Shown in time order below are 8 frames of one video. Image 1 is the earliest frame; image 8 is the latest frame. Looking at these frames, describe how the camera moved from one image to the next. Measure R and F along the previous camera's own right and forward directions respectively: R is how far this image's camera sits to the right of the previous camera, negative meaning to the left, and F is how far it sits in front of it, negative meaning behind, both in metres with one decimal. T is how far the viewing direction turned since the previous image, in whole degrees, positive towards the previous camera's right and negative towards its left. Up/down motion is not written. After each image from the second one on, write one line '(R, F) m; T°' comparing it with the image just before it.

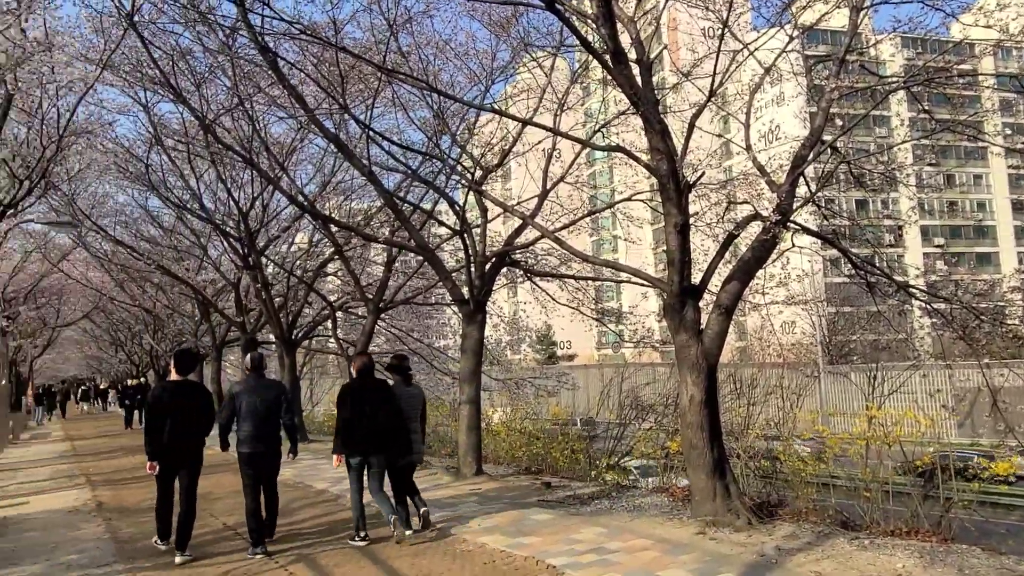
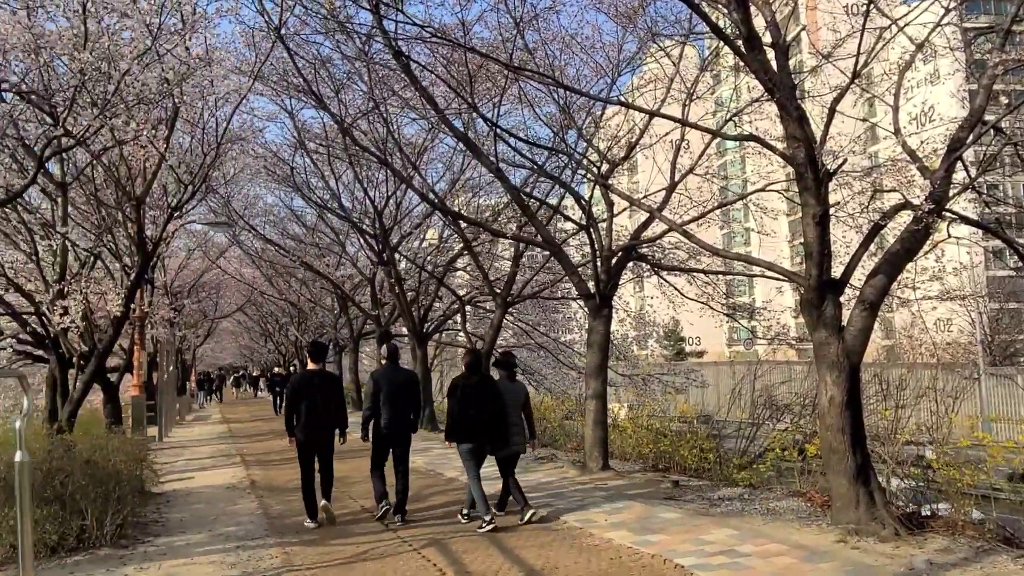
(0.0, 0.0) m; -8°
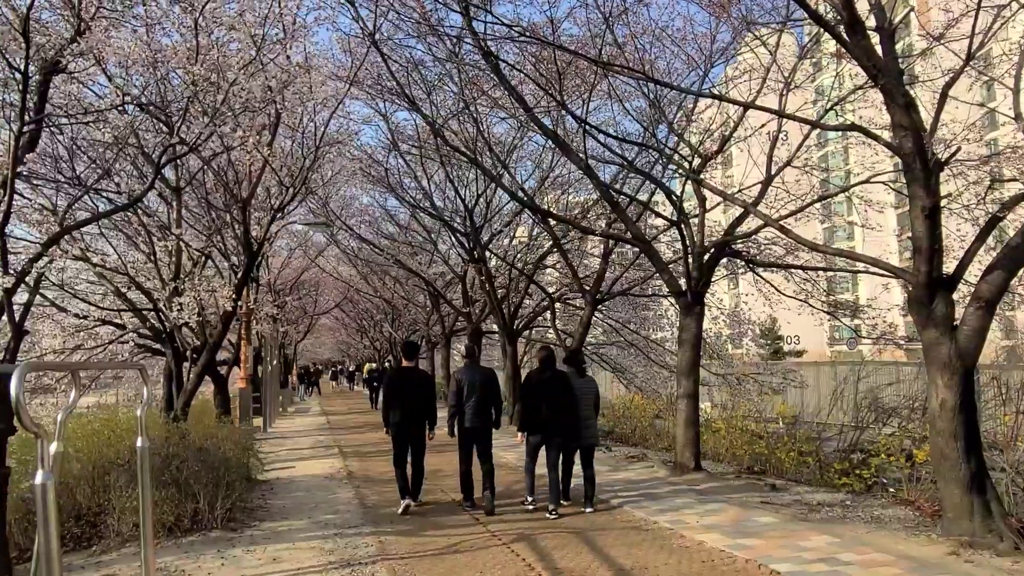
(0.0, 0.0) m; -6°
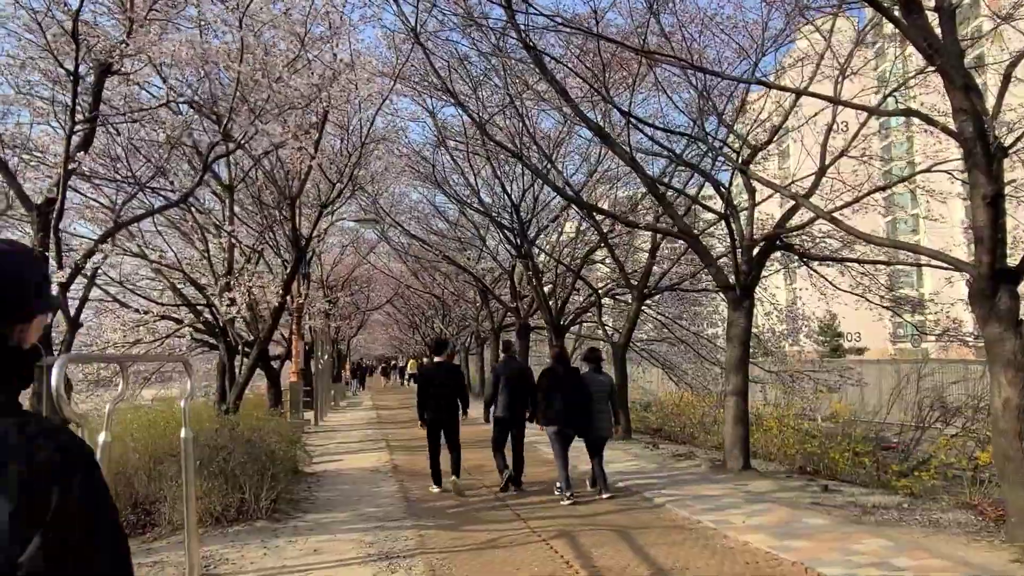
(+0.1, +0.1) m; -4°
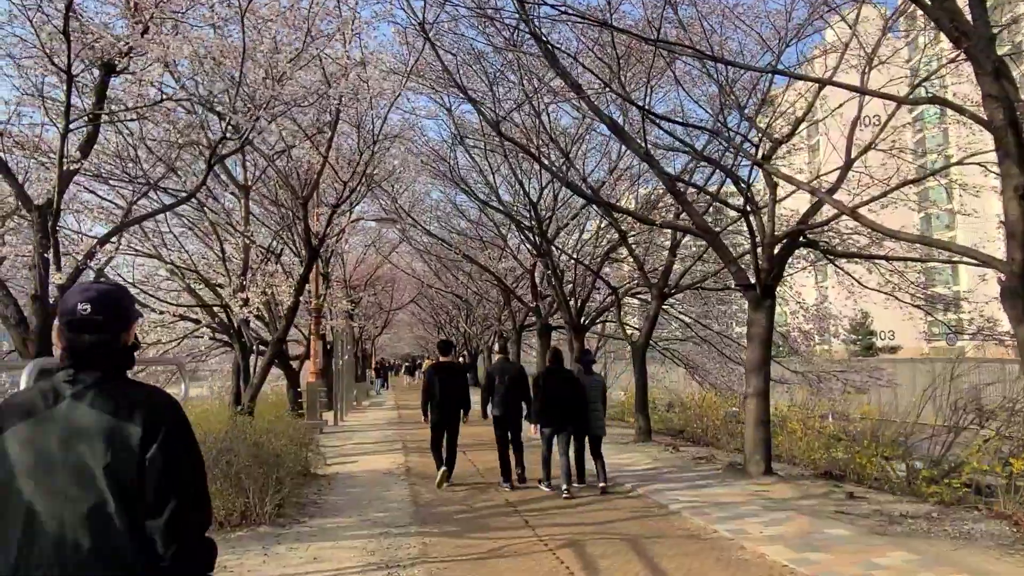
(+0.2, +0.2) m; -2°
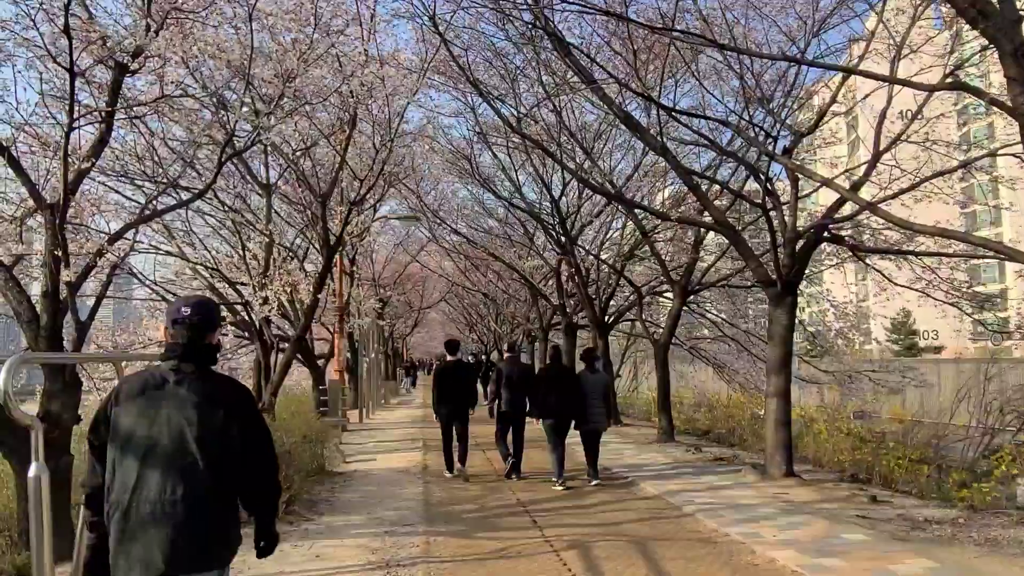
(+0.2, +0.1) m; -2°
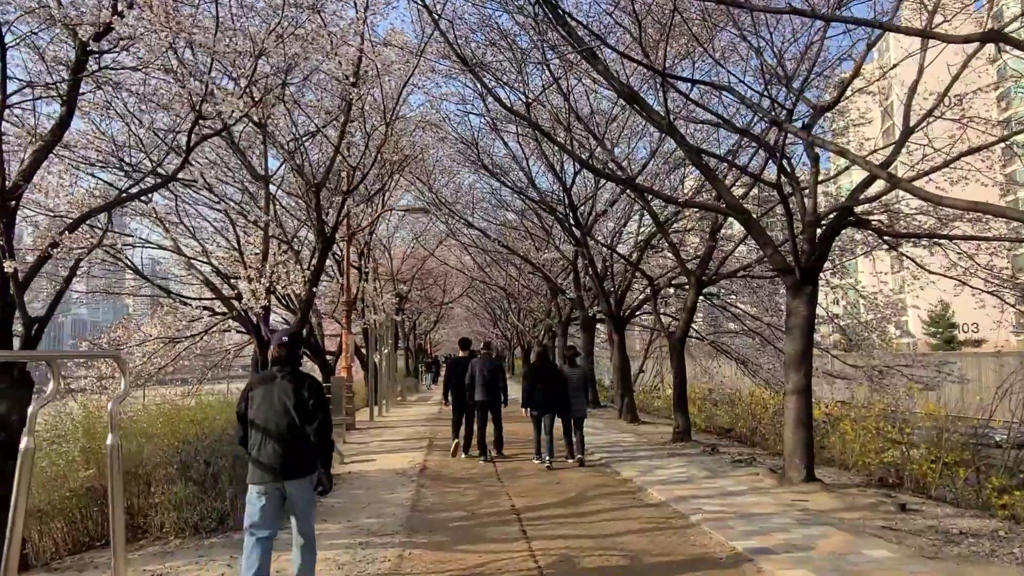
(+0.3, +0.6) m; -2°
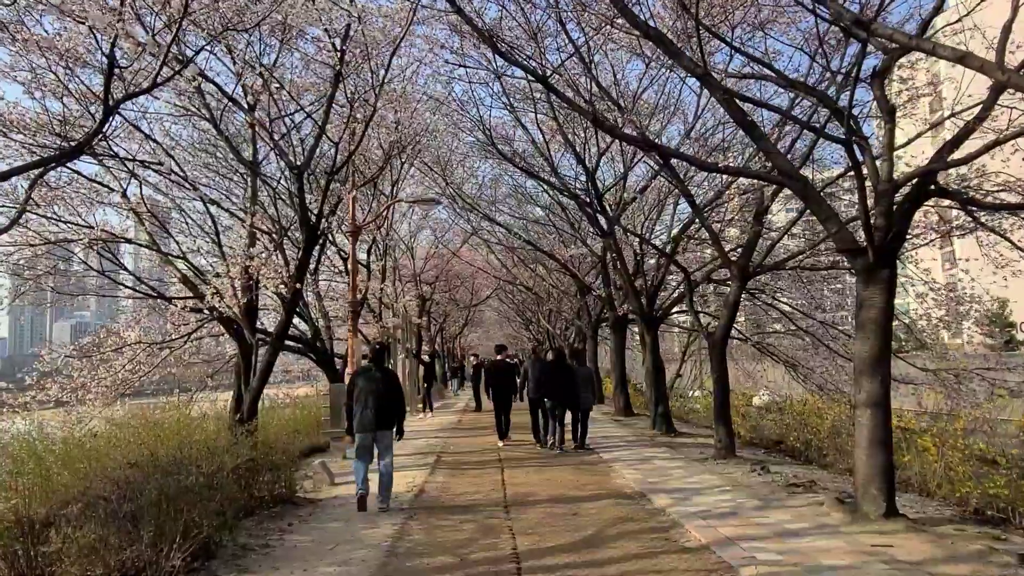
(+0.3, +1.6) m; -2°
